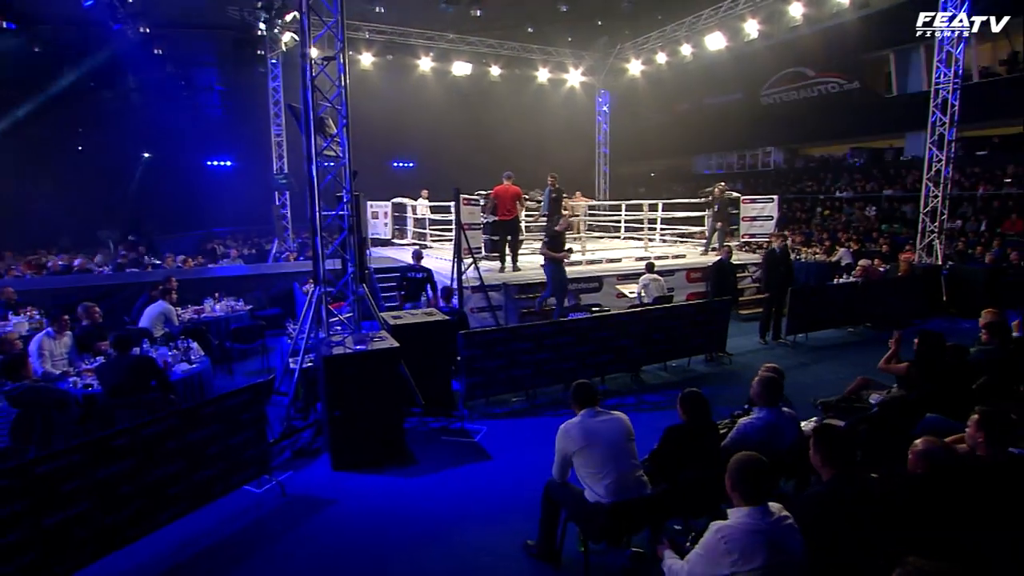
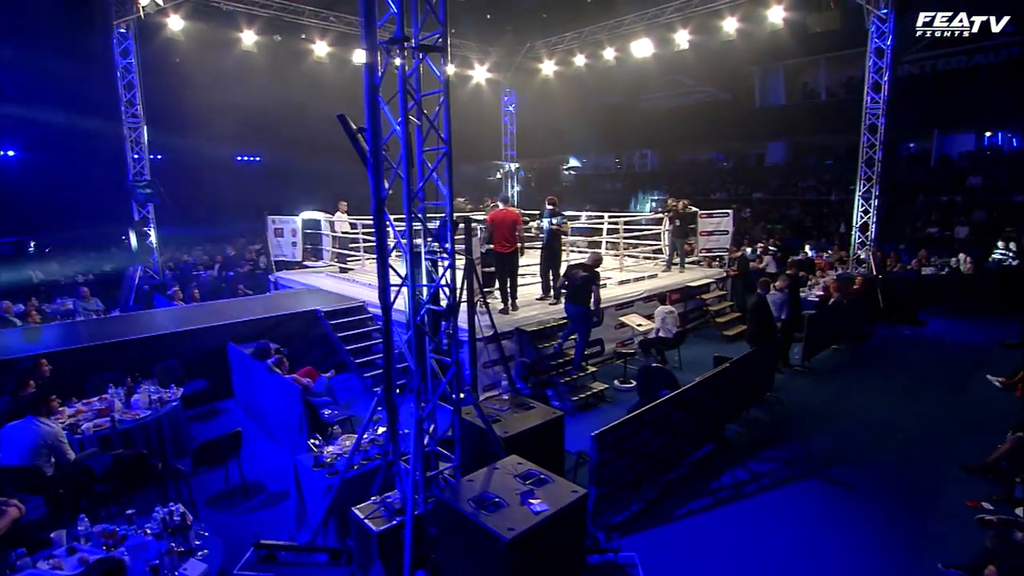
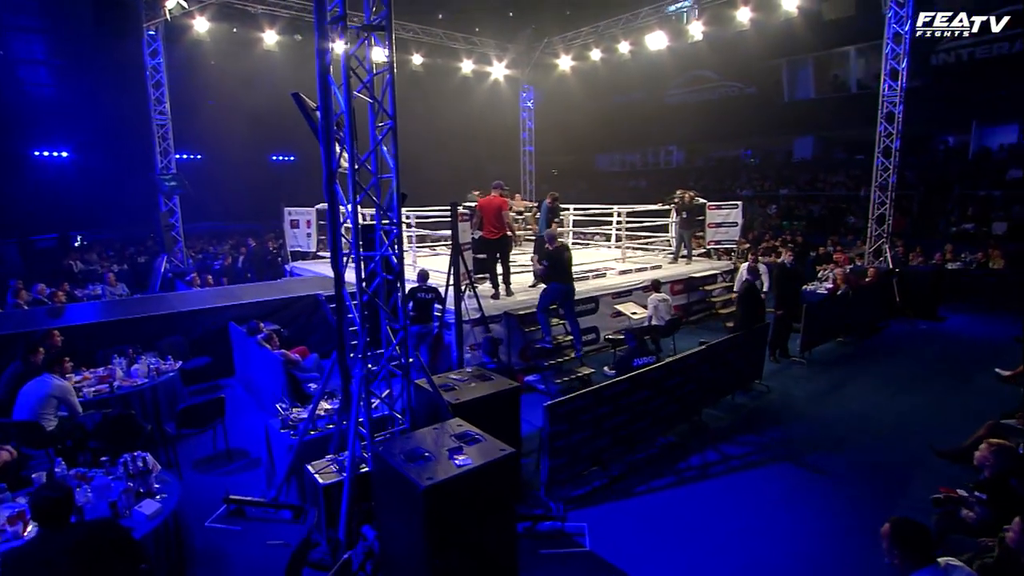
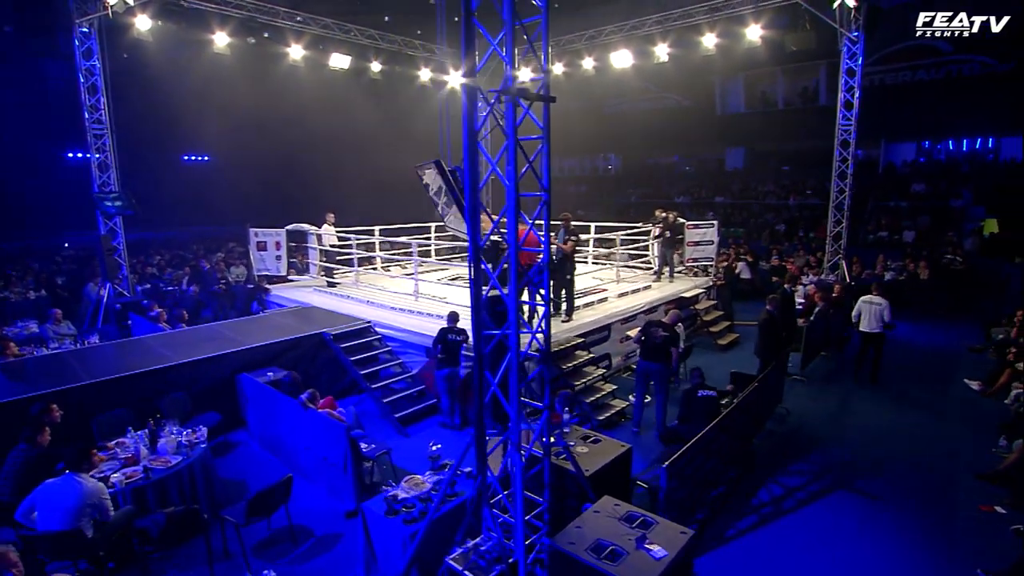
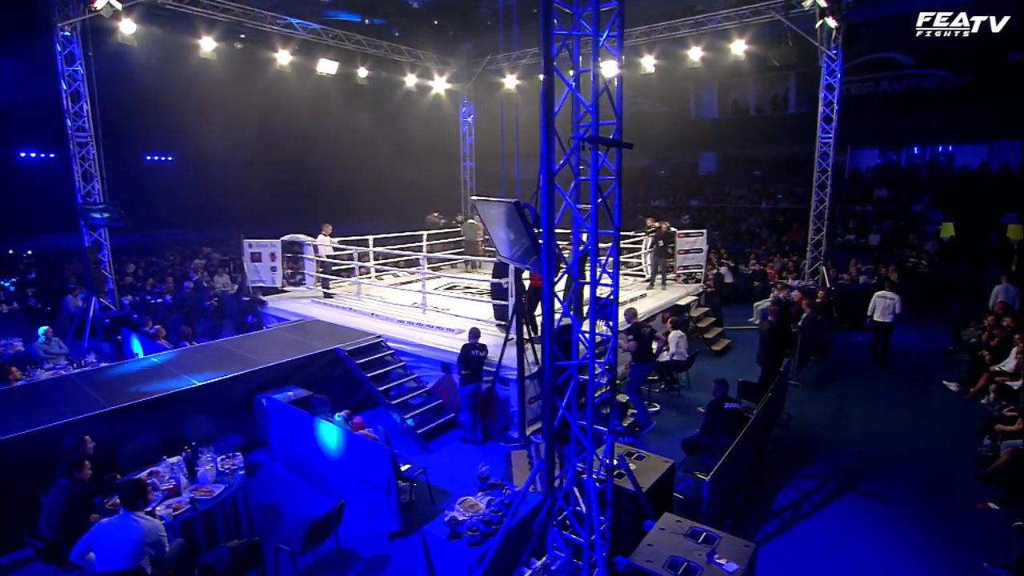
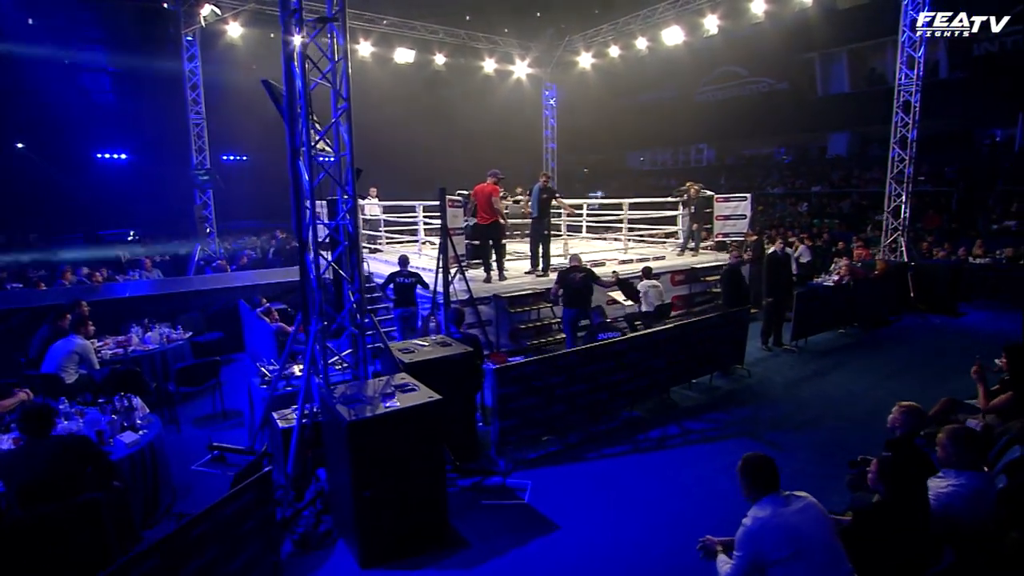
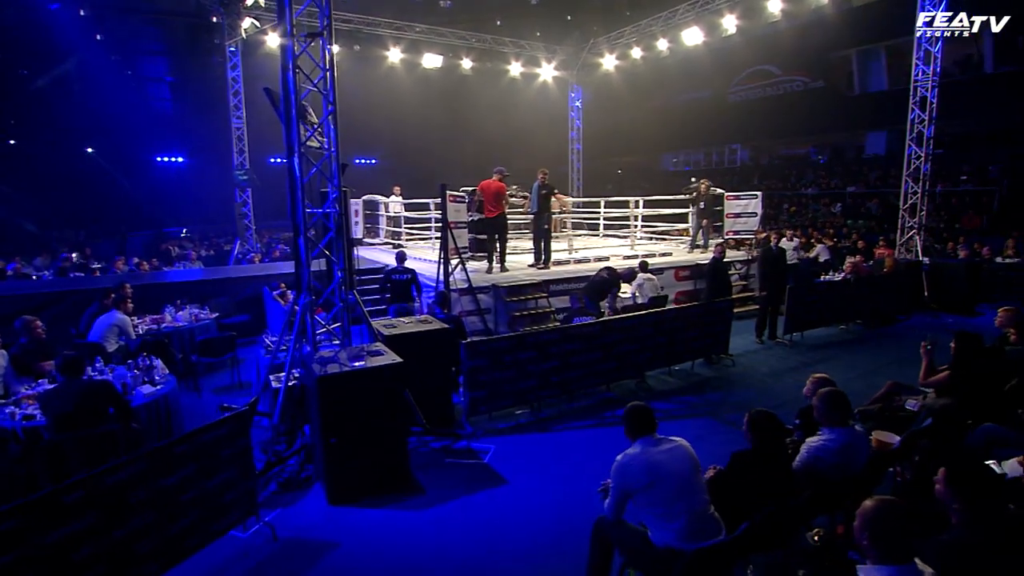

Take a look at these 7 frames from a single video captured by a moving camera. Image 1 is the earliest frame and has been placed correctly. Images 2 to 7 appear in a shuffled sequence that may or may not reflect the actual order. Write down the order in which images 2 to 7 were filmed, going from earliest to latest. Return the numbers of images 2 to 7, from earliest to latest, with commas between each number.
7, 6, 3, 2, 4, 5
